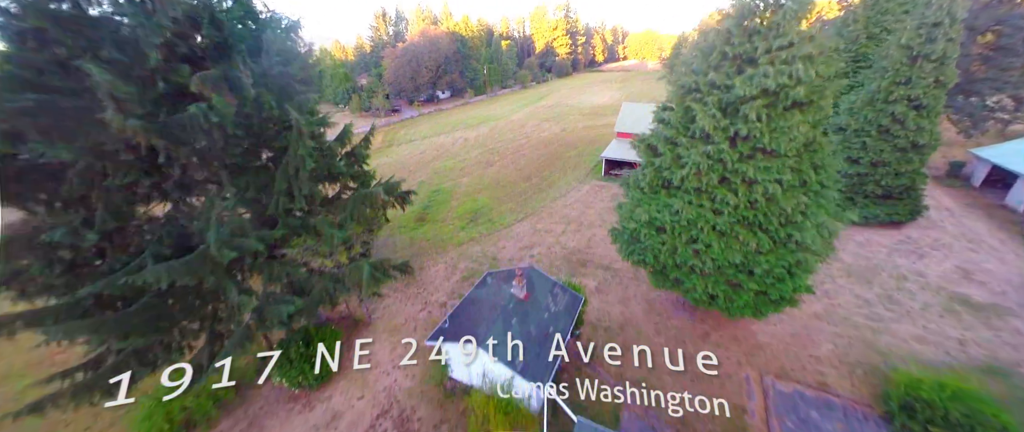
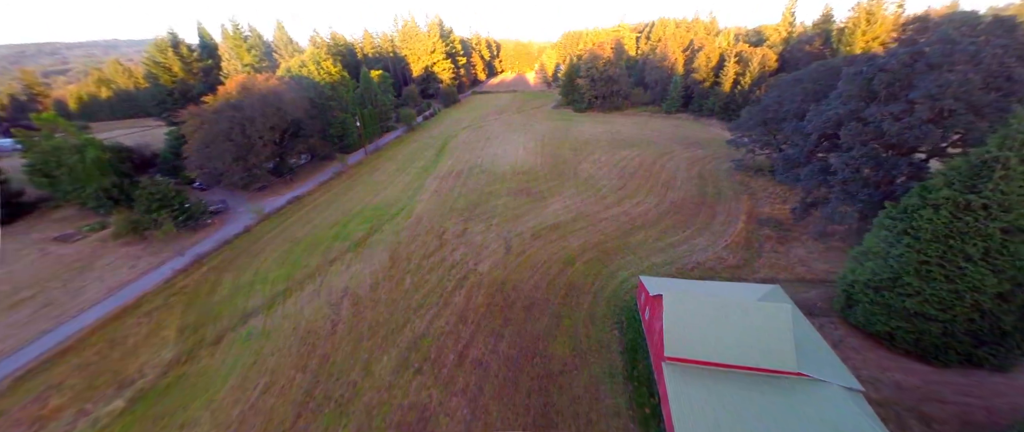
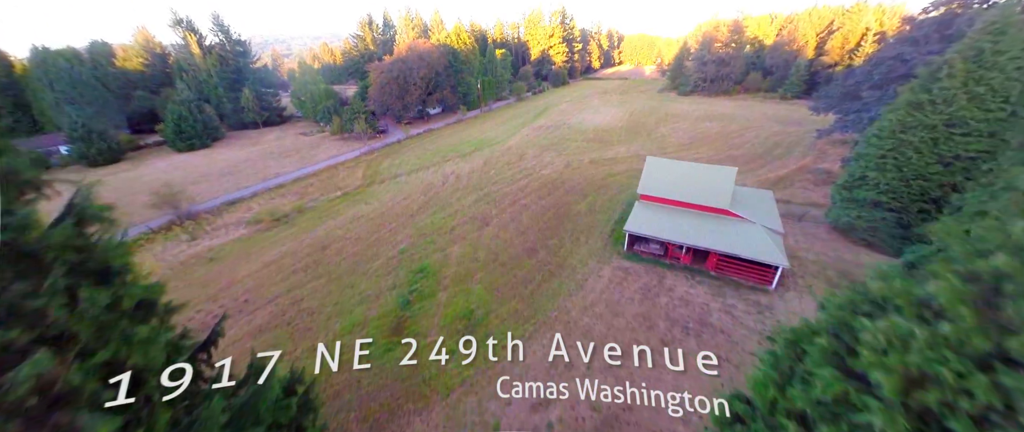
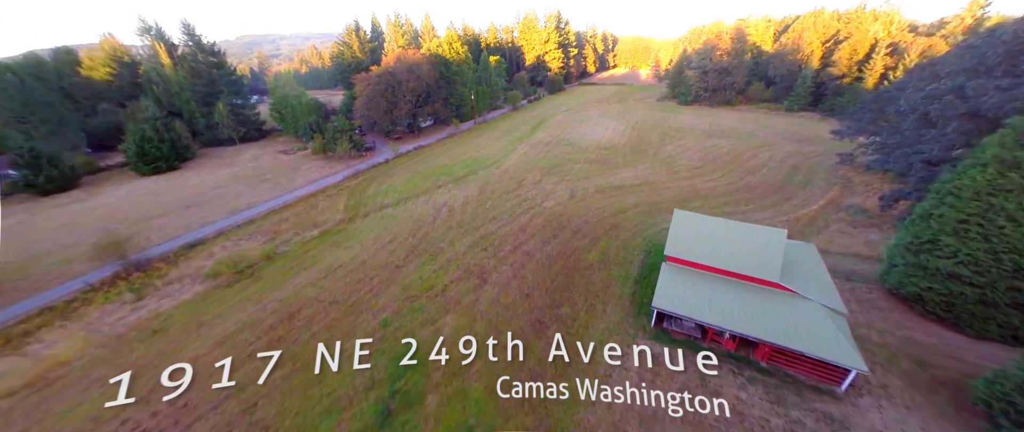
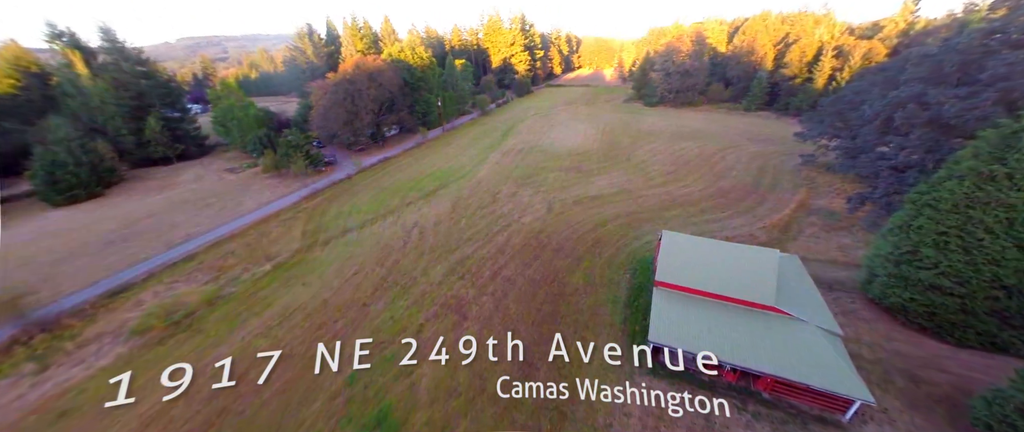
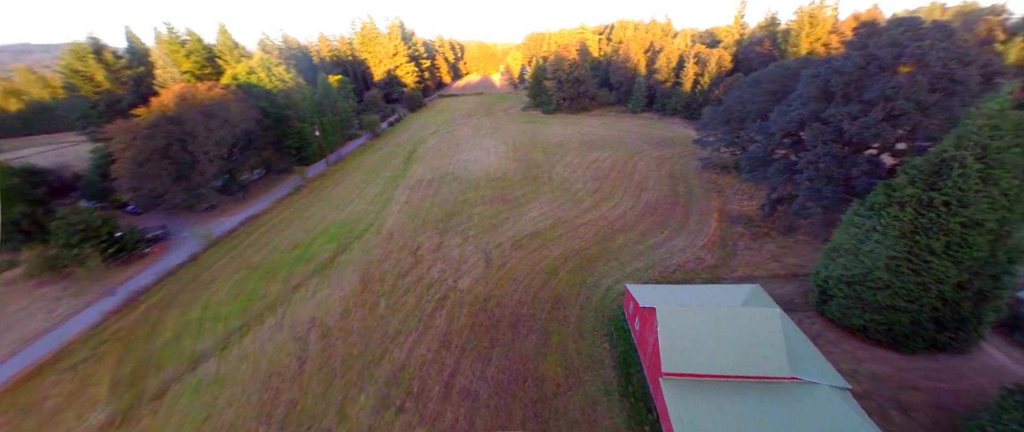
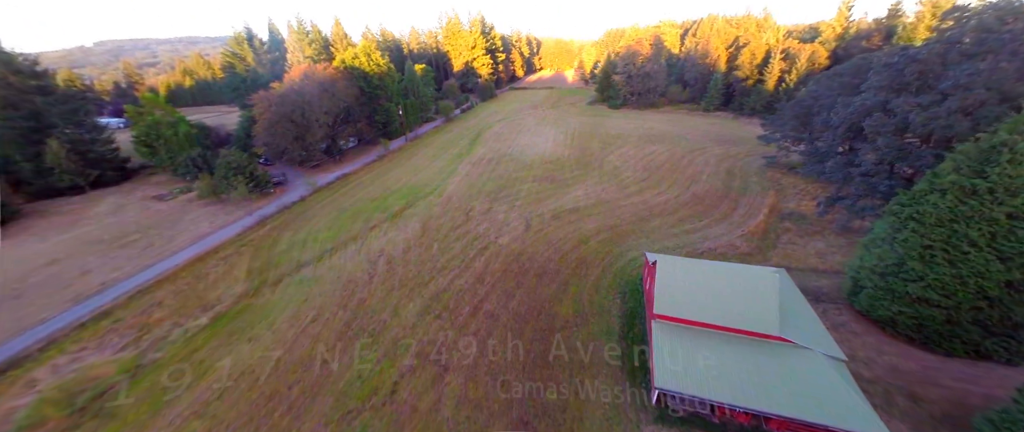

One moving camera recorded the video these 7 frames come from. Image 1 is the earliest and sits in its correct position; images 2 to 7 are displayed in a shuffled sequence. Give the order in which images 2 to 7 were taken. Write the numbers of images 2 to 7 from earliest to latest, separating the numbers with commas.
3, 4, 5, 7, 2, 6
